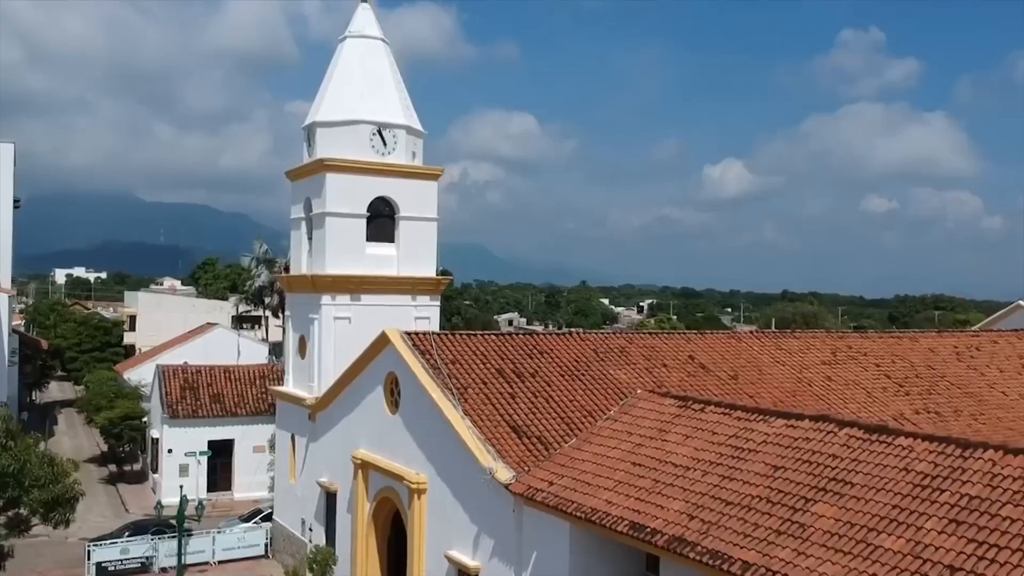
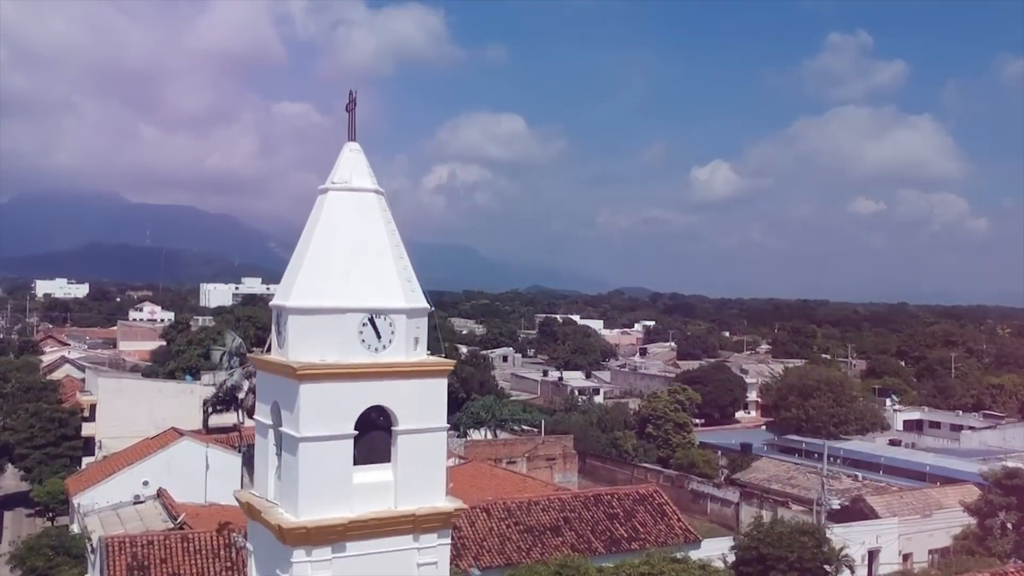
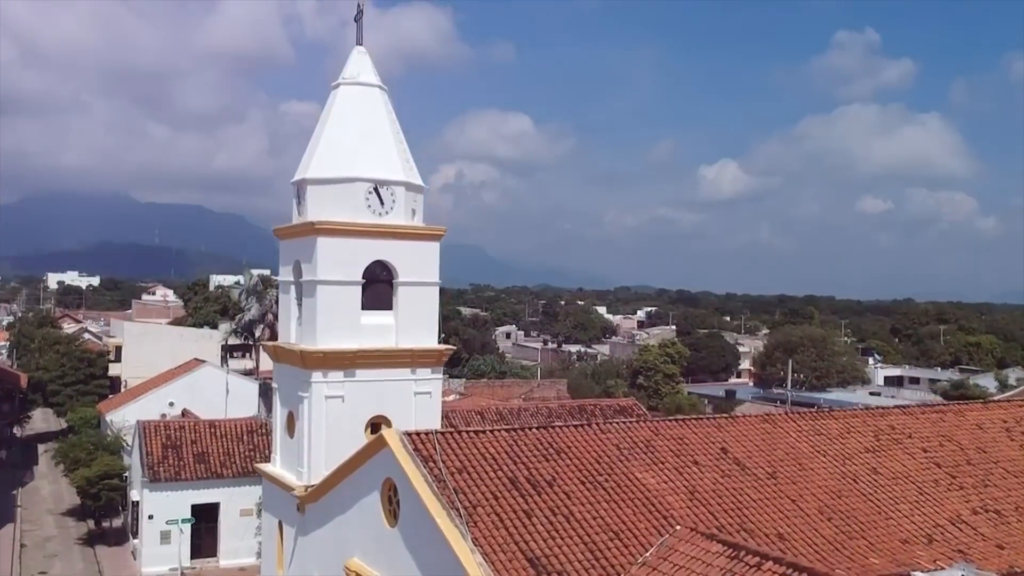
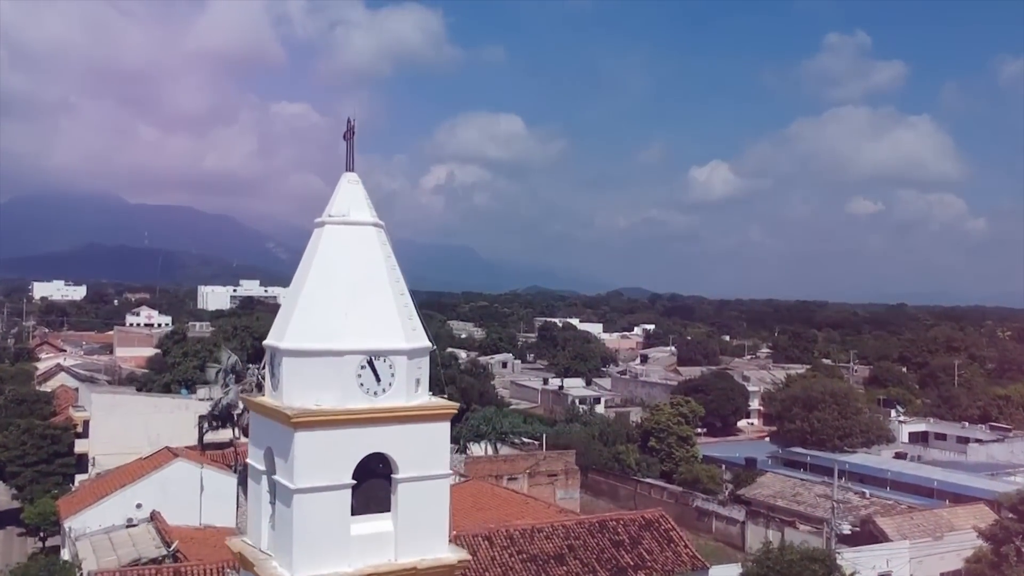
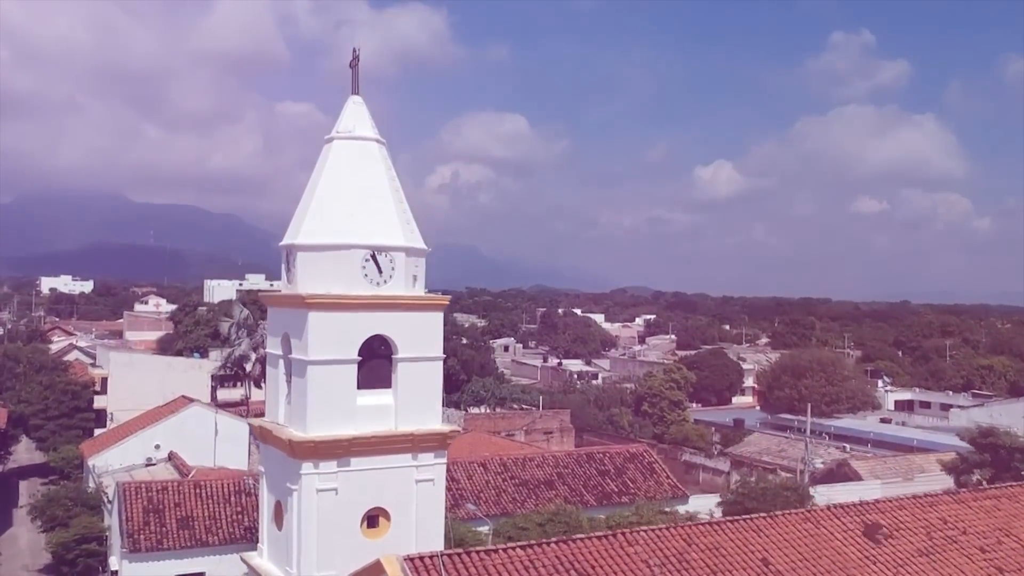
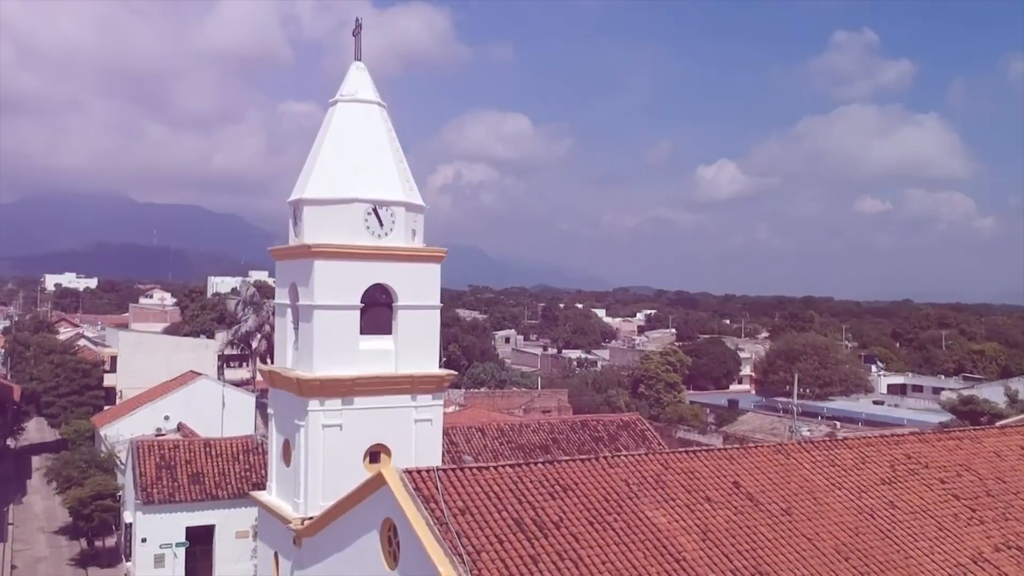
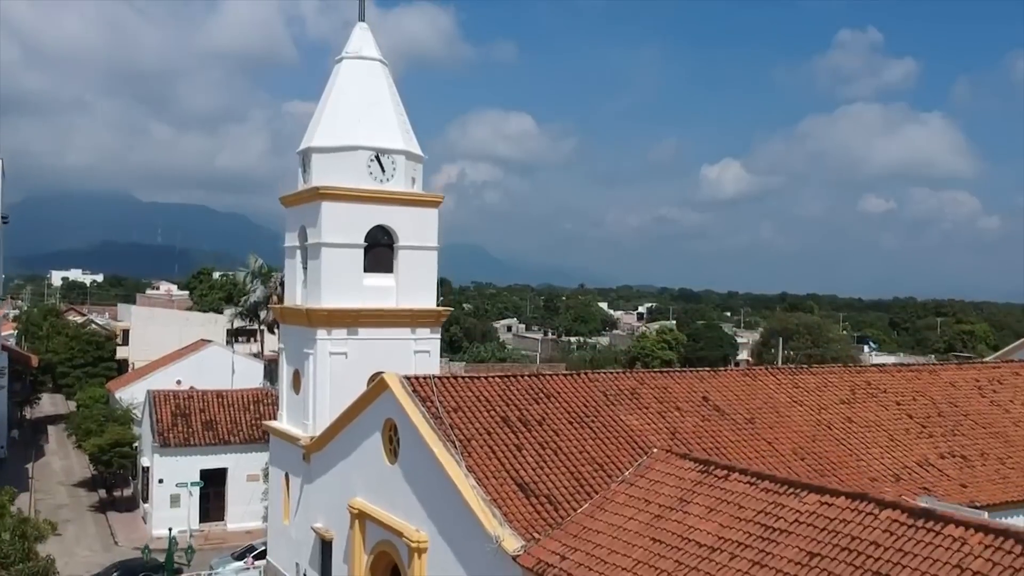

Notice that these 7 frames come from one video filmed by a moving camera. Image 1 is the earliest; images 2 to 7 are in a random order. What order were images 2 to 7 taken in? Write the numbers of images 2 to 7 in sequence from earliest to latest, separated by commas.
7, 3, 6, 5, 2, 4
